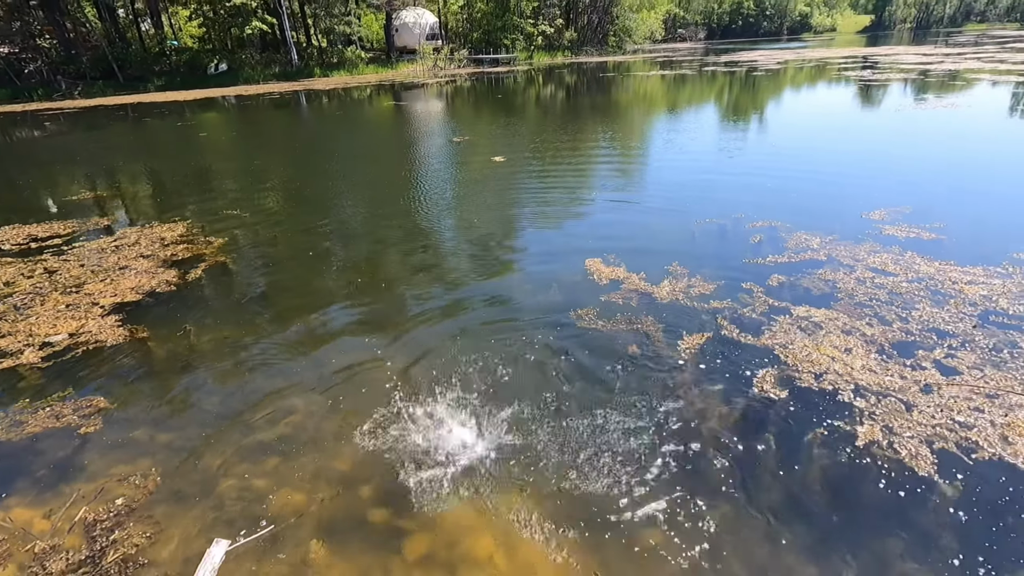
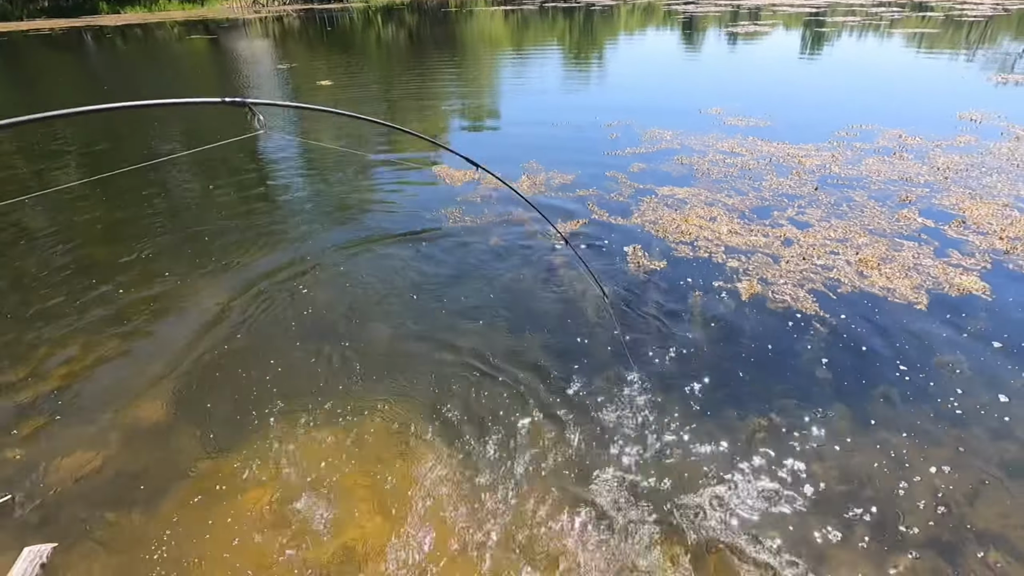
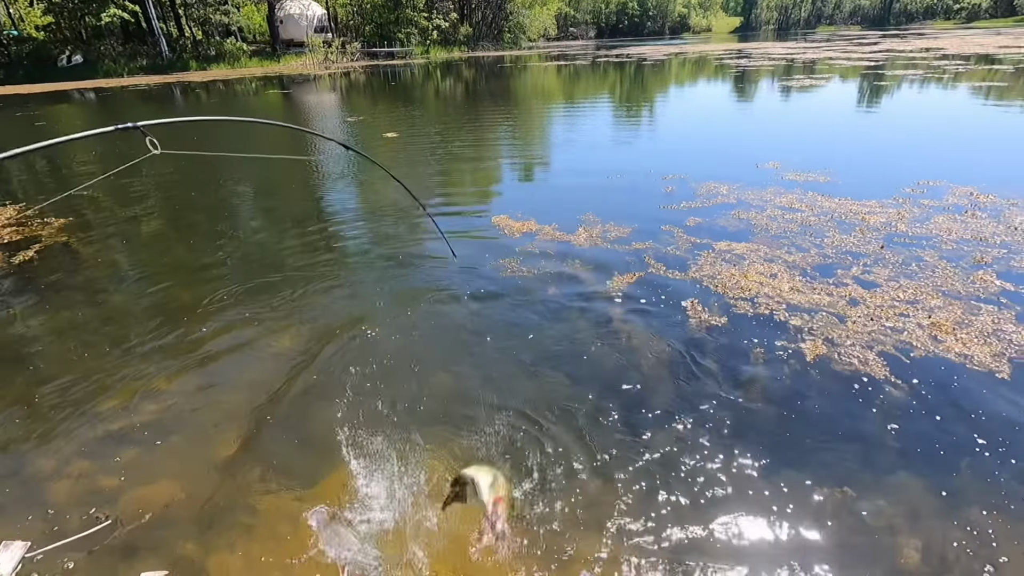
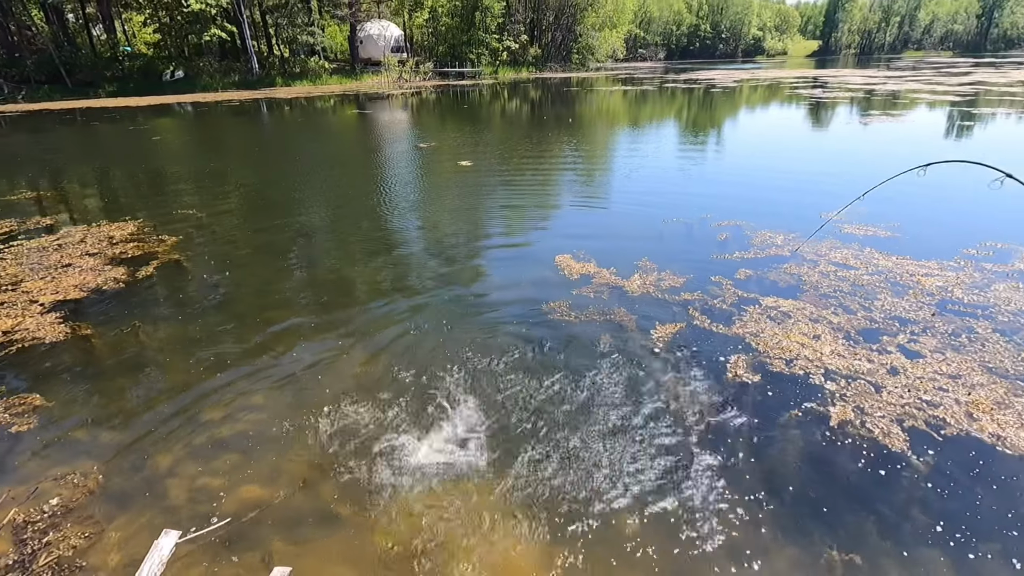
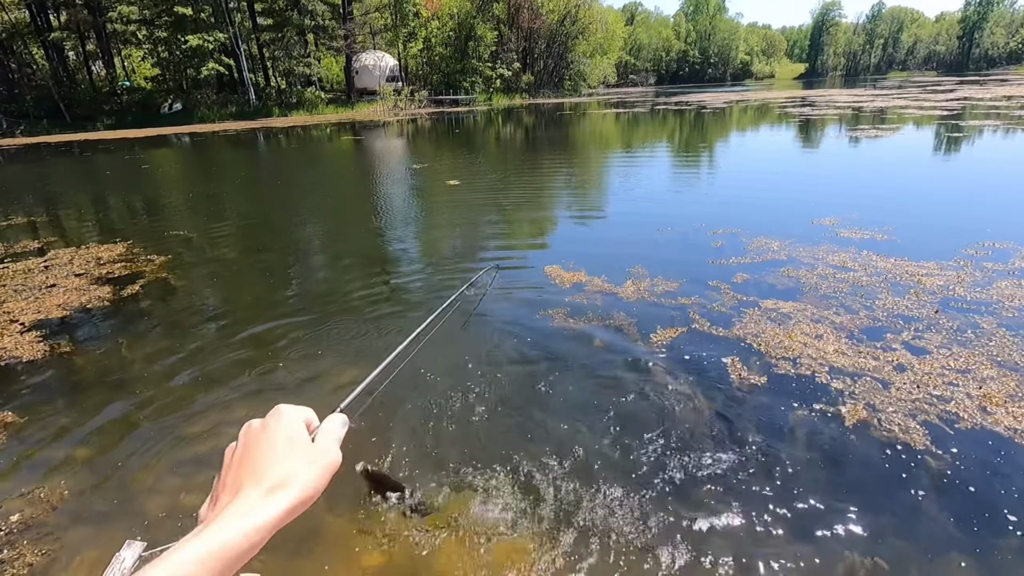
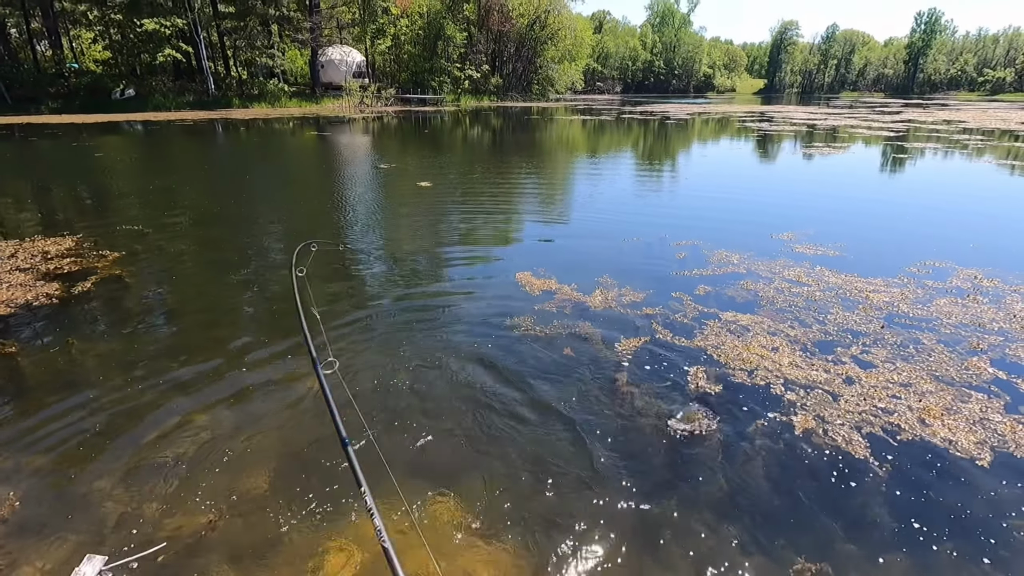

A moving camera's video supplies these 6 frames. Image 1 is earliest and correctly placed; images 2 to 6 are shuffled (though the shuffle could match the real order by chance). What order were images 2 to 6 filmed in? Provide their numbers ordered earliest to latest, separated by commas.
4, 6, 5, 3, 2
